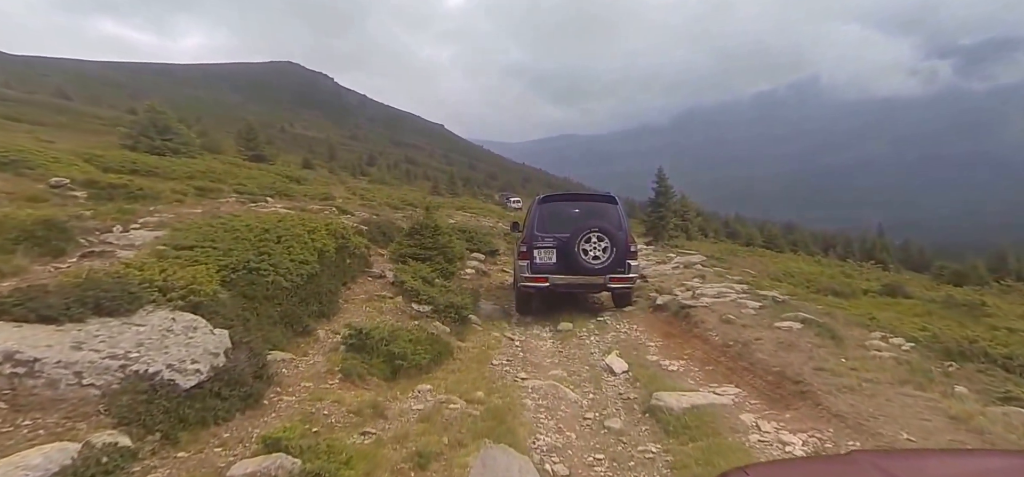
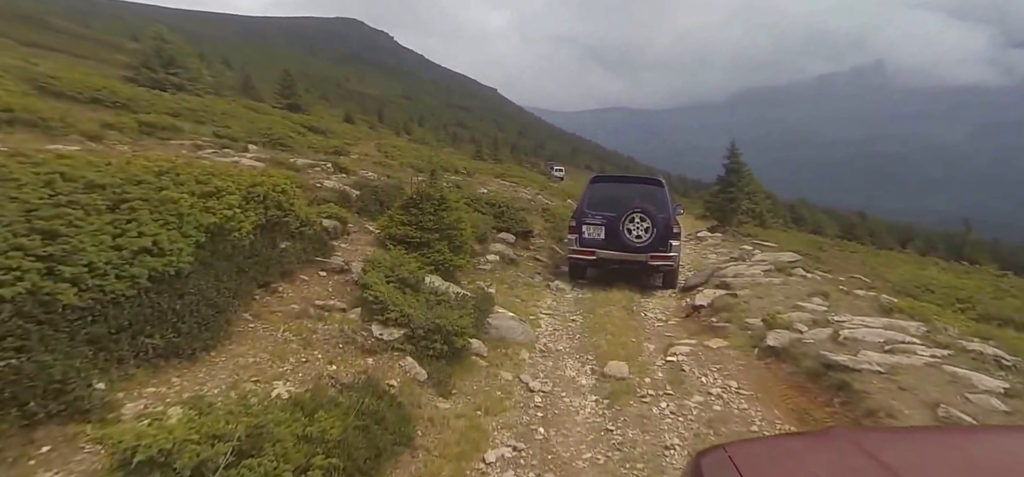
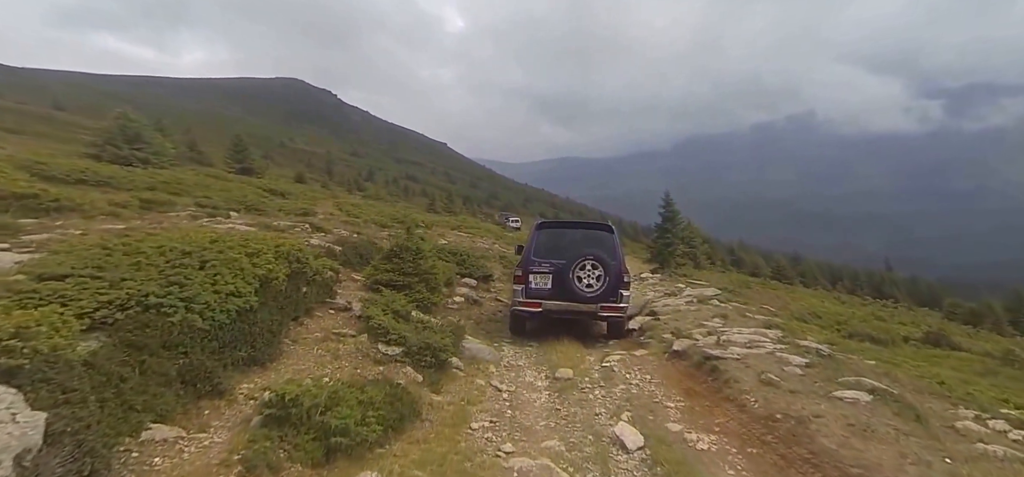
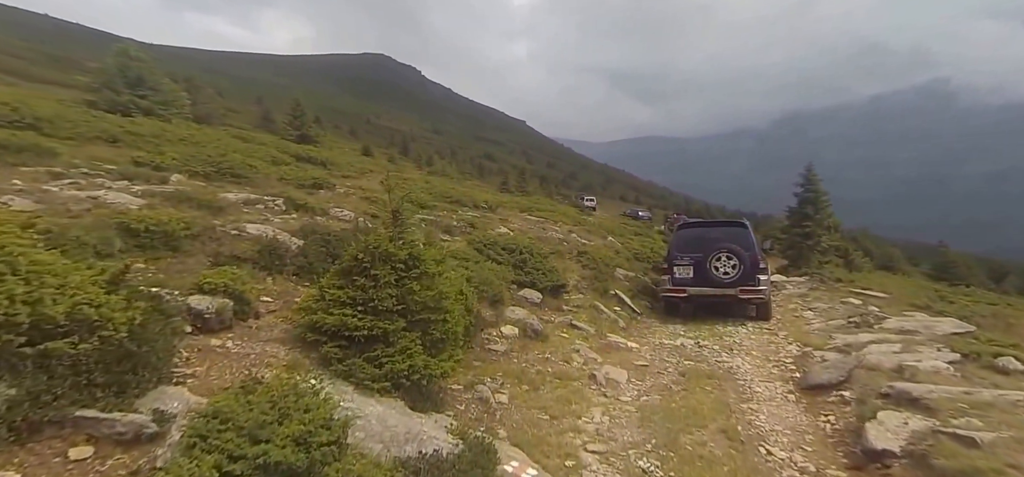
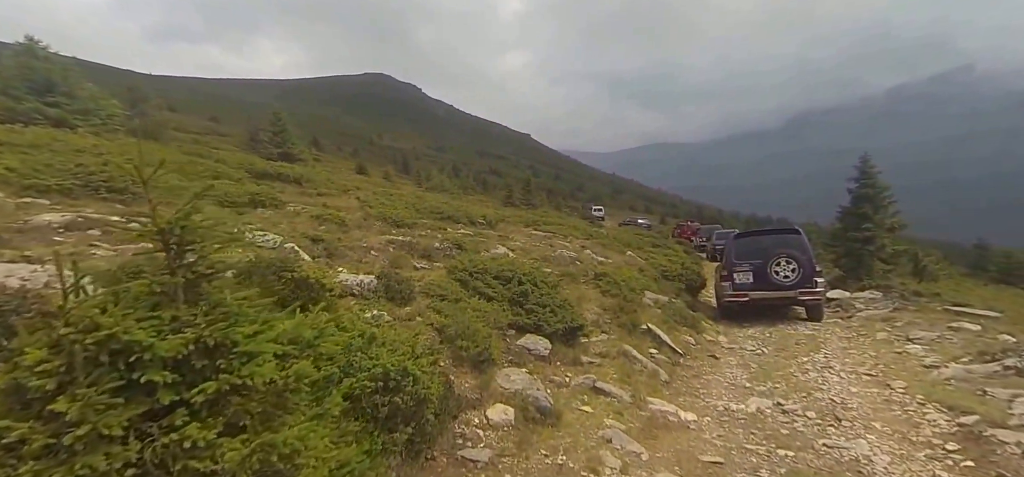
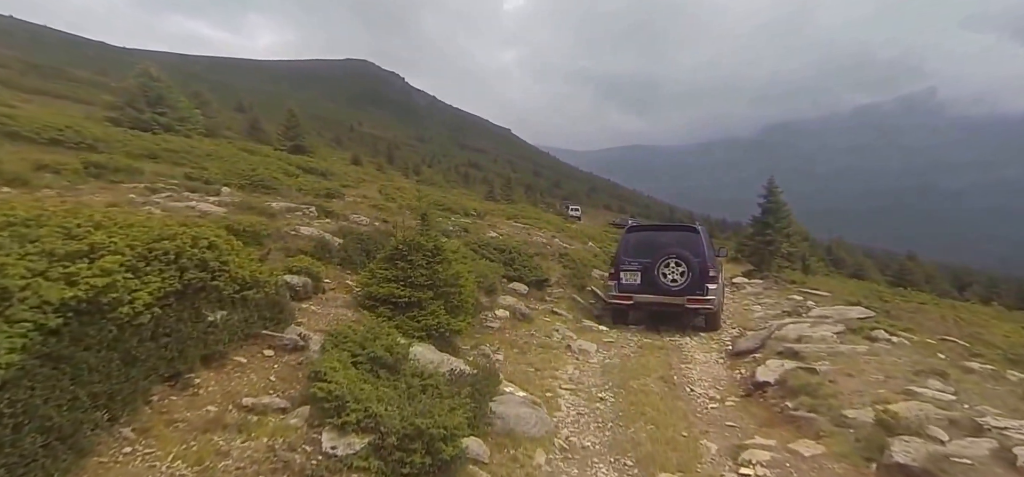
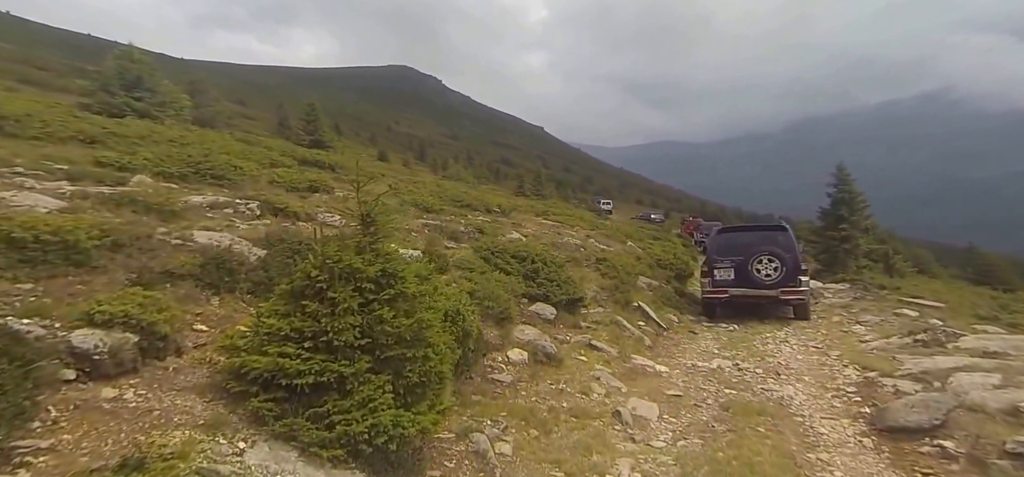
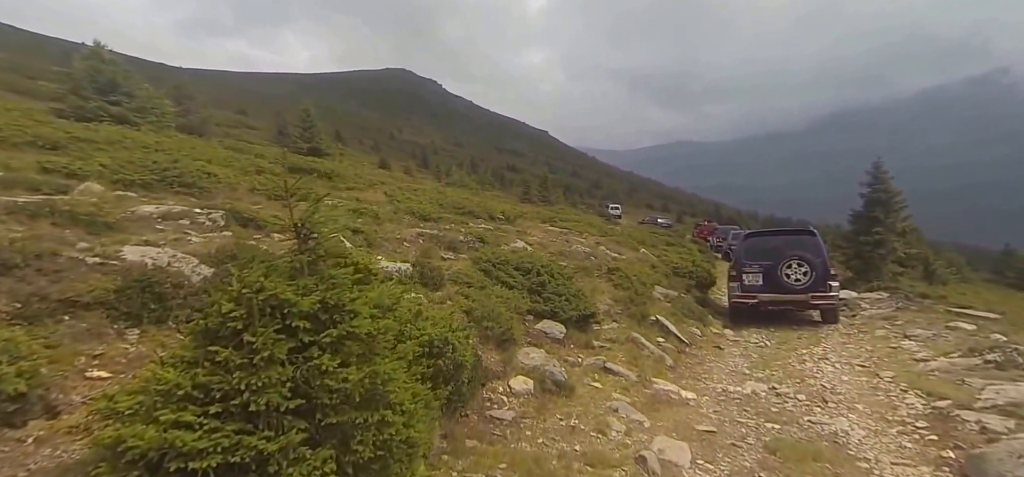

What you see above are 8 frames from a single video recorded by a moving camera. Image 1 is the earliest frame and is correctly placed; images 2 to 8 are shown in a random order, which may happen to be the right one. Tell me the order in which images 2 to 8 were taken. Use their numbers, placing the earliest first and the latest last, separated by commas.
3, 2, 6, 4, 7, 8, 5
